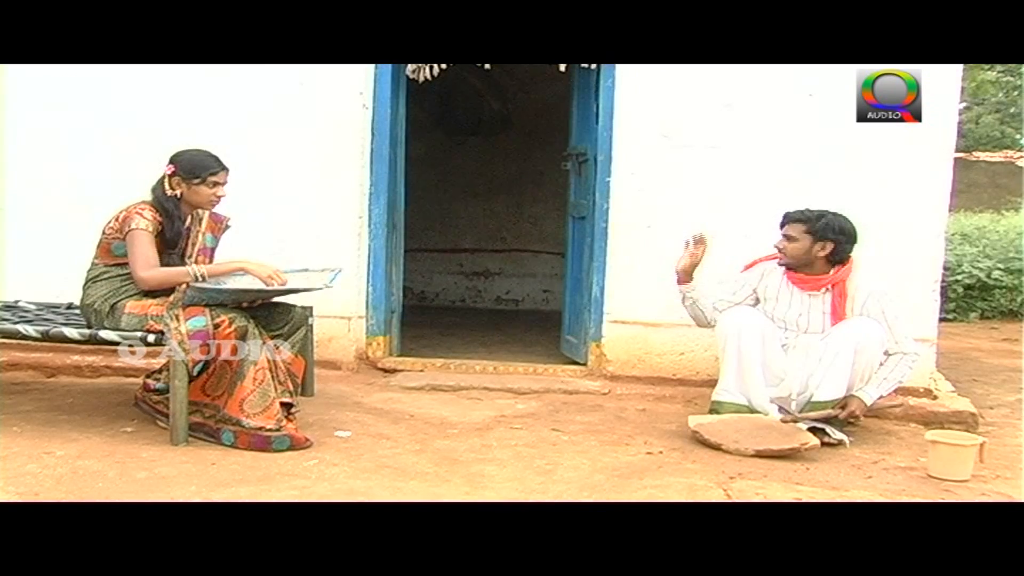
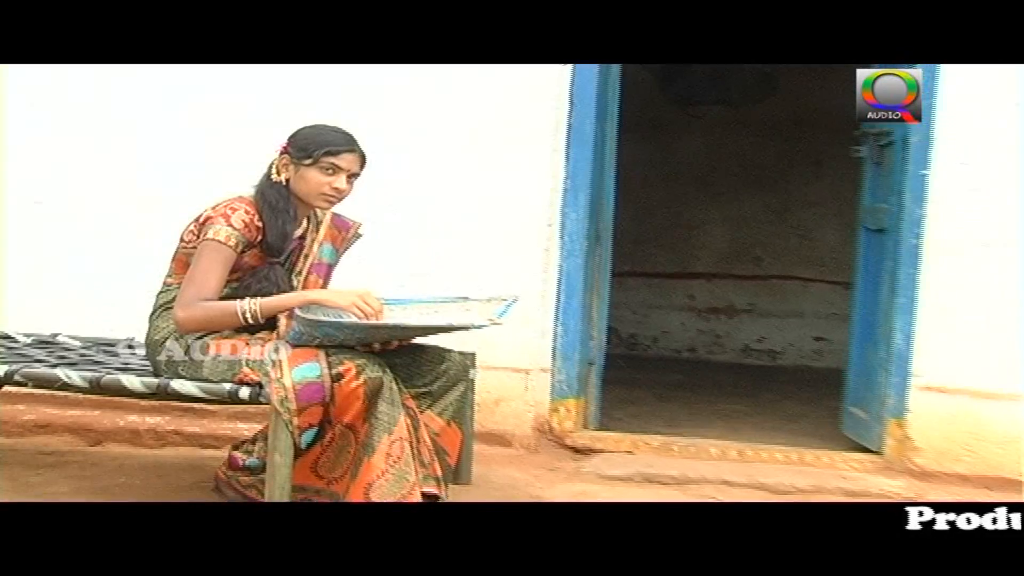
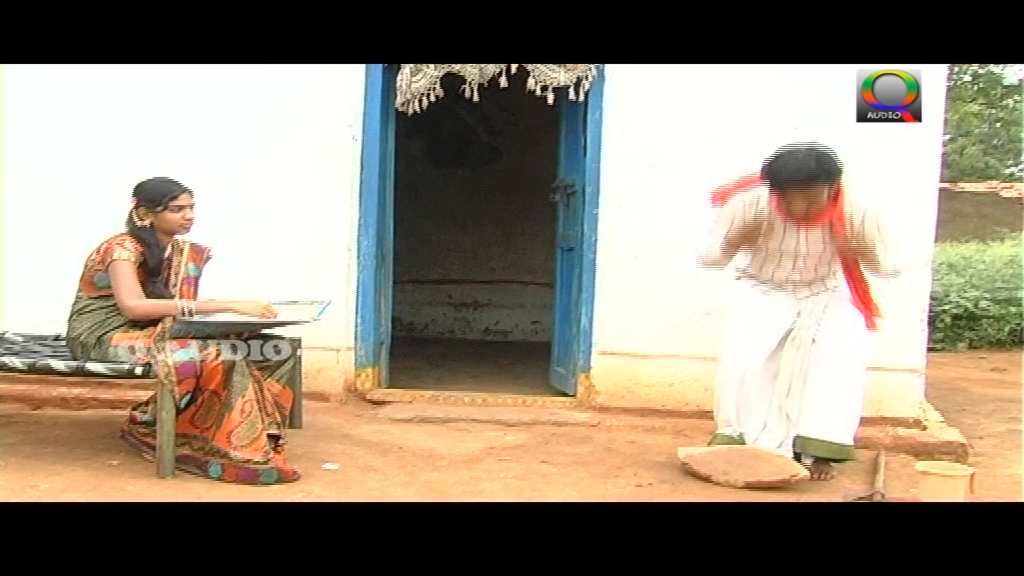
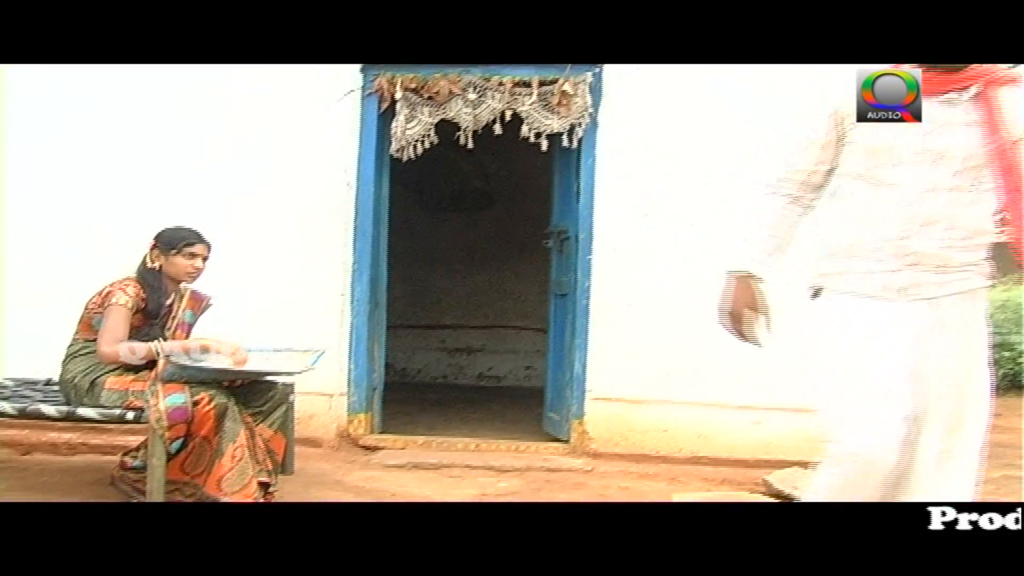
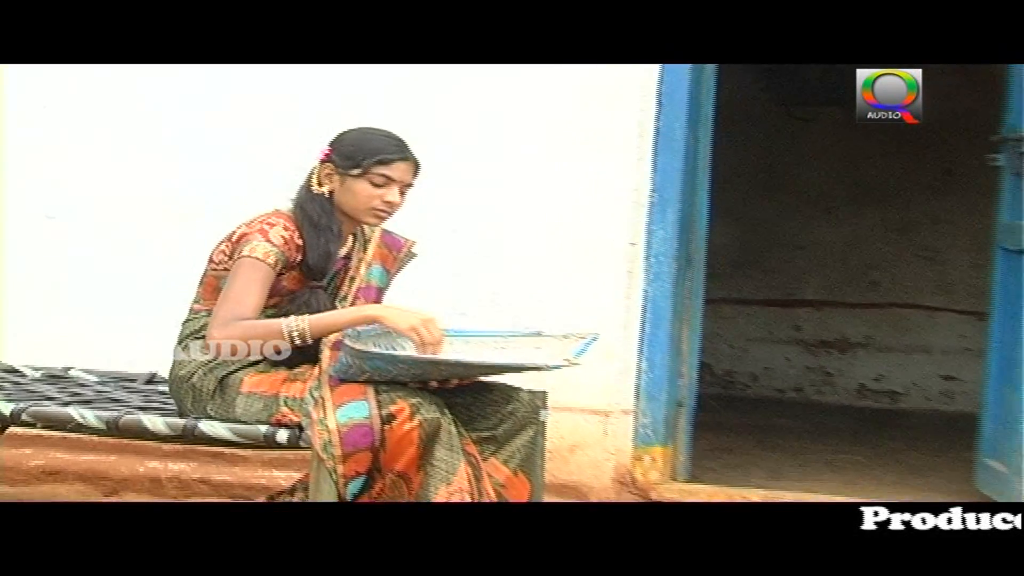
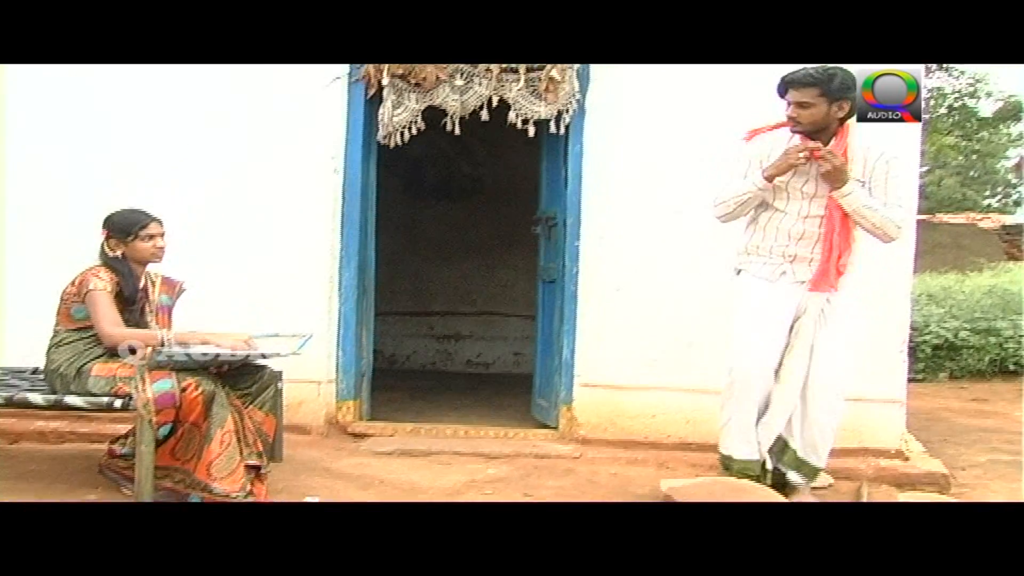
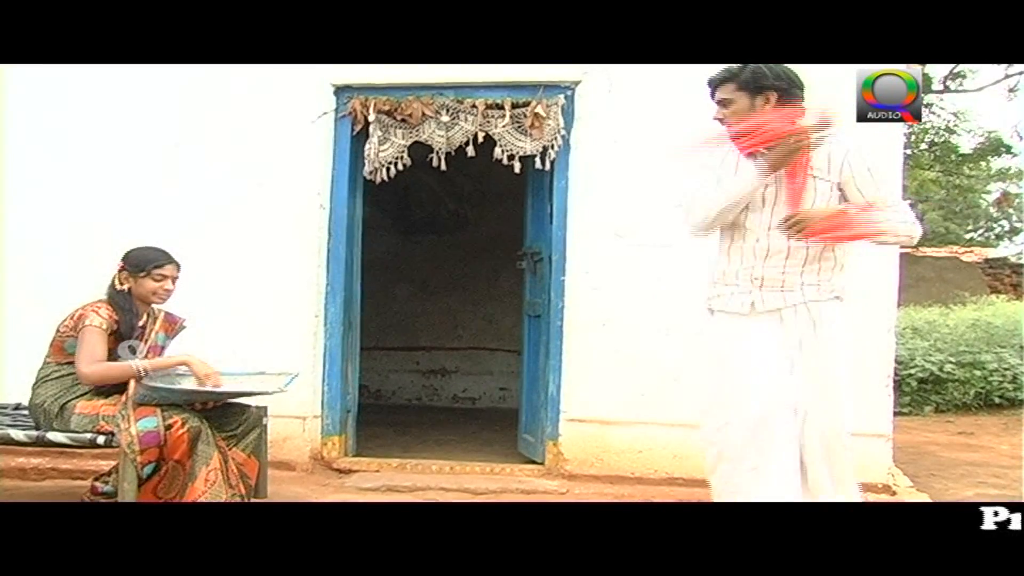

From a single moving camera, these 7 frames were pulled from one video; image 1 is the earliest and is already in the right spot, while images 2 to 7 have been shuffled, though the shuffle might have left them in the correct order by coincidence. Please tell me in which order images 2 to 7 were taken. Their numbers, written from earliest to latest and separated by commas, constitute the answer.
3, 6, 7, 4, 2, 5
